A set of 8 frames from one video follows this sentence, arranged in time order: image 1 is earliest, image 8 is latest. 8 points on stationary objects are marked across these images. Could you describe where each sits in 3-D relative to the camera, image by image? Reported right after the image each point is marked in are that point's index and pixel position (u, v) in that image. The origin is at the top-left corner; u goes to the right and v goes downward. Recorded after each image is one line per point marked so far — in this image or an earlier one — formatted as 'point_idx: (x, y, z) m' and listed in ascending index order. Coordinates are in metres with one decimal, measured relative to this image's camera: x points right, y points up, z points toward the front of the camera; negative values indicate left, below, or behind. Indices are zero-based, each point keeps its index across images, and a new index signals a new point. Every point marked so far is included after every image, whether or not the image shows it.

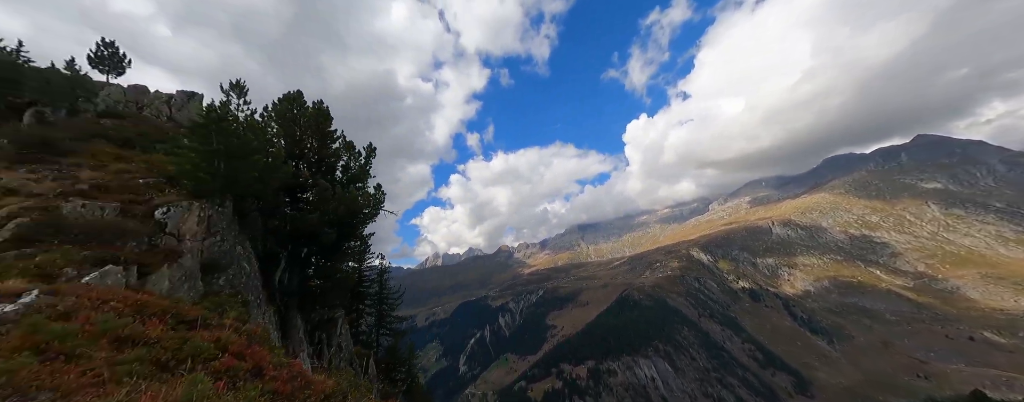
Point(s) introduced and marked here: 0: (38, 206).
0: (-16.3, -0.2, +11.8) m
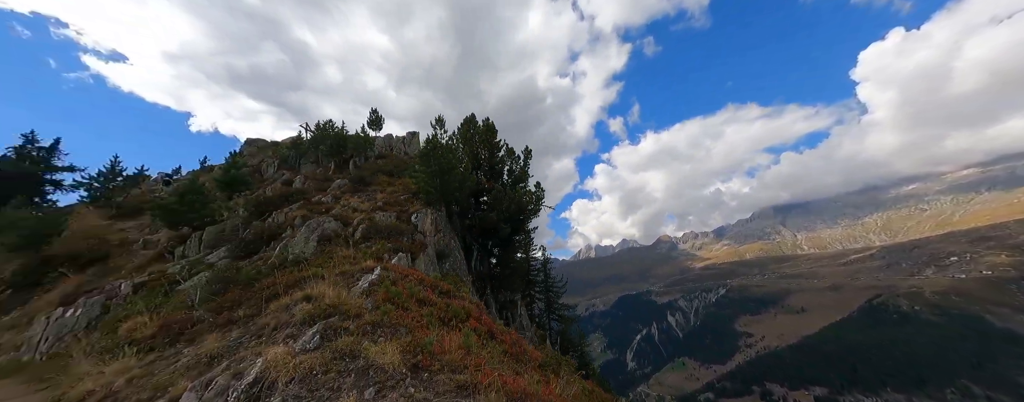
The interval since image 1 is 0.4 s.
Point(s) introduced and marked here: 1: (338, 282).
0: (-8.4, -0.9, +18.8) m
1: (-5.1, -2.6, +10.2) m
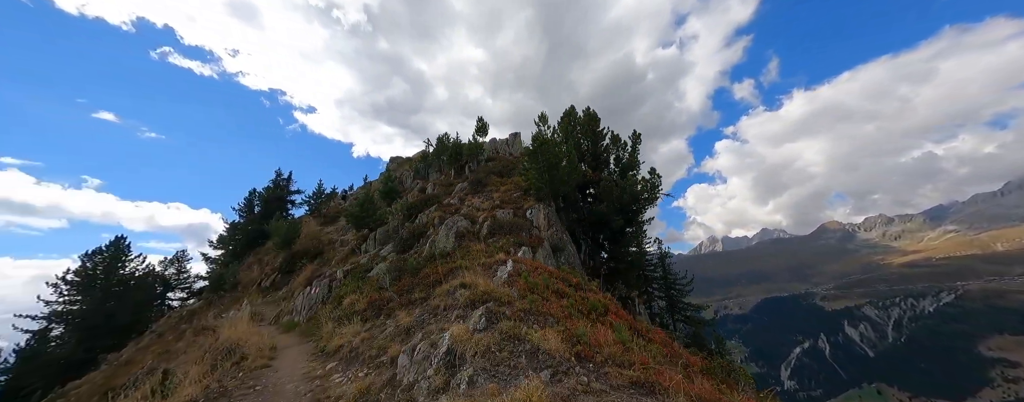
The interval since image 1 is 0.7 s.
0: (-1.5, -0.8, +20.3) m
1: (-0.9, -2.5, +11.0) m
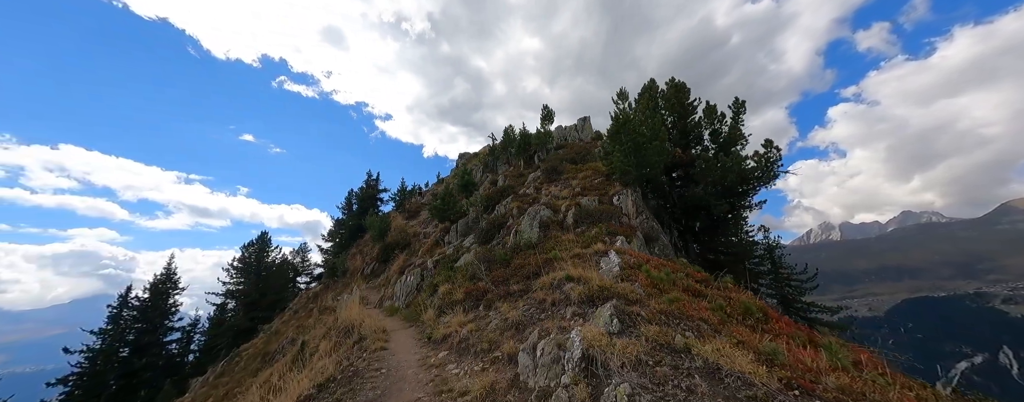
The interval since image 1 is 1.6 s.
0: (+3.8, -0.1, +19.3) m
1: (+2.4, -2.1, +10.1) m
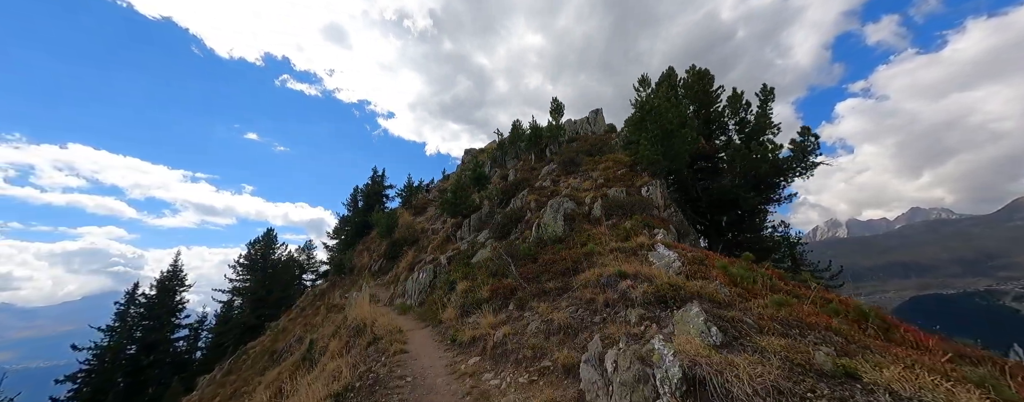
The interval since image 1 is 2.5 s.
0: (+5.0, +0.4, +18.0) m
1: (+3.5, -1.7, +9.0) m
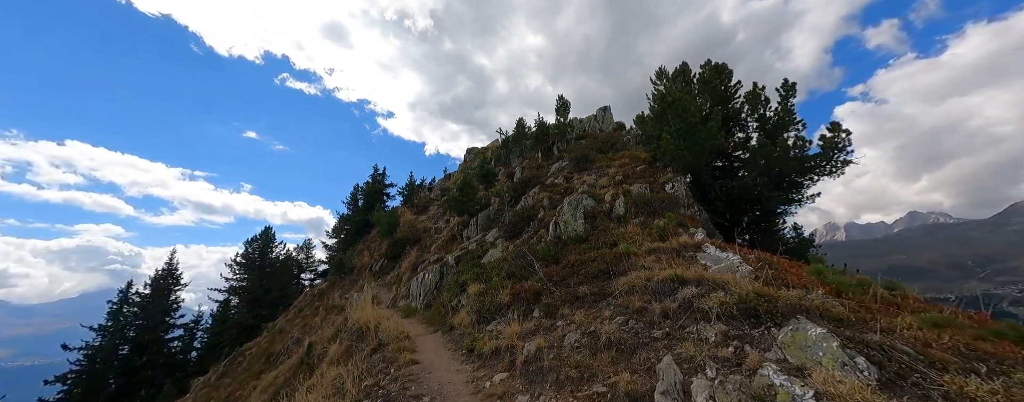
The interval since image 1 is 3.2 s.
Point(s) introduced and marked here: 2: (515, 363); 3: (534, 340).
0: (+5.8, +0.5, +16.9) m
1: (+4.3, -1.5, +7.8) m
2: (+0.1, -3.9, +7.7) m
3: (+0.5, -3.5, +8.0) m
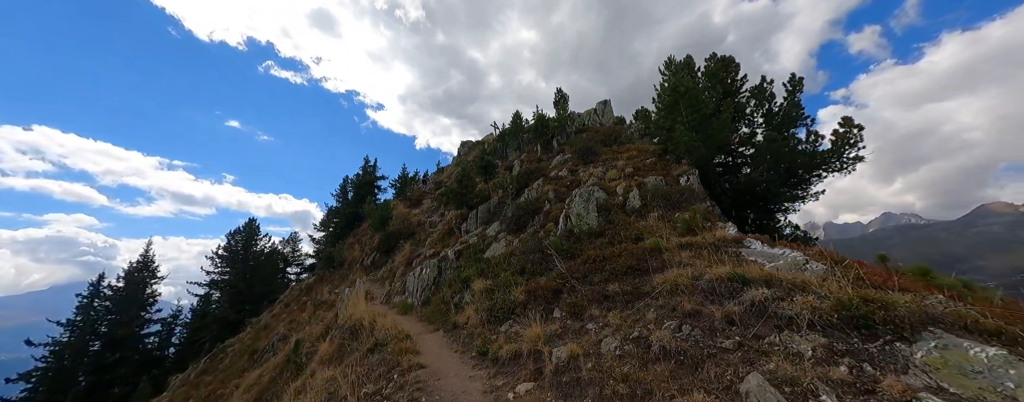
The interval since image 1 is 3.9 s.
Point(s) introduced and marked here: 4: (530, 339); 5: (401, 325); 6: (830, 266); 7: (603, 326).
0: (+6.1, +0.8, +16.0) m
1: (+4.9, -1.3, +6.9) m
2: (+0.7, -3.6, +6.8) m
3: (+1.1, -3.2, +7.1) m
4: (+0.5, -3.4, +7.9) m
5: (-5.5, -6.1, +15.9) m
6: (+5.5, -1.2, +5.6) m
7: (+2.0, -2.7, +7.1) m
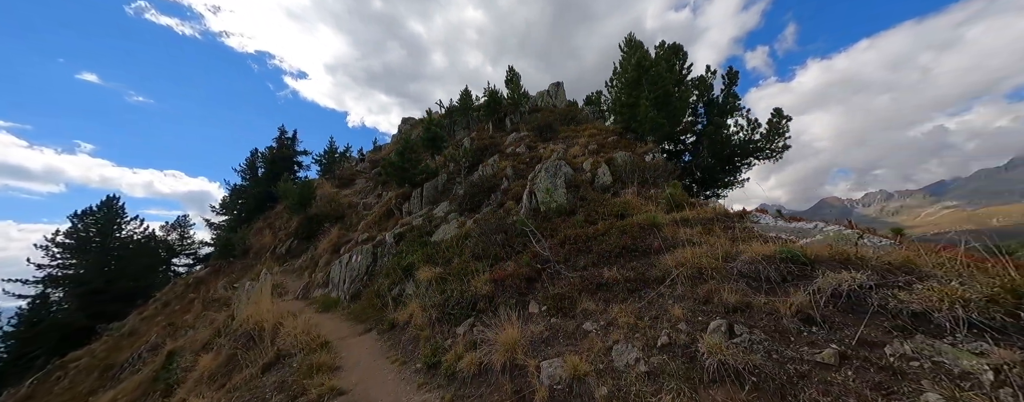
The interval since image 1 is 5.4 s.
0: (+3.9, +1.9, +14.7) m
1: (+4.5, -0.7, +5.6) m
2: (+0.3, -2.9, +4.7) m
3: (+0.7, -2.5, +5.1) m
4: (-0.1, -2.6, +5.7) m
5: (-7.6, -4.9, +12.5) m
6: (+5.4, -0.6, +4.4) m
7: (+1.6, -2.0, +5.3) m
